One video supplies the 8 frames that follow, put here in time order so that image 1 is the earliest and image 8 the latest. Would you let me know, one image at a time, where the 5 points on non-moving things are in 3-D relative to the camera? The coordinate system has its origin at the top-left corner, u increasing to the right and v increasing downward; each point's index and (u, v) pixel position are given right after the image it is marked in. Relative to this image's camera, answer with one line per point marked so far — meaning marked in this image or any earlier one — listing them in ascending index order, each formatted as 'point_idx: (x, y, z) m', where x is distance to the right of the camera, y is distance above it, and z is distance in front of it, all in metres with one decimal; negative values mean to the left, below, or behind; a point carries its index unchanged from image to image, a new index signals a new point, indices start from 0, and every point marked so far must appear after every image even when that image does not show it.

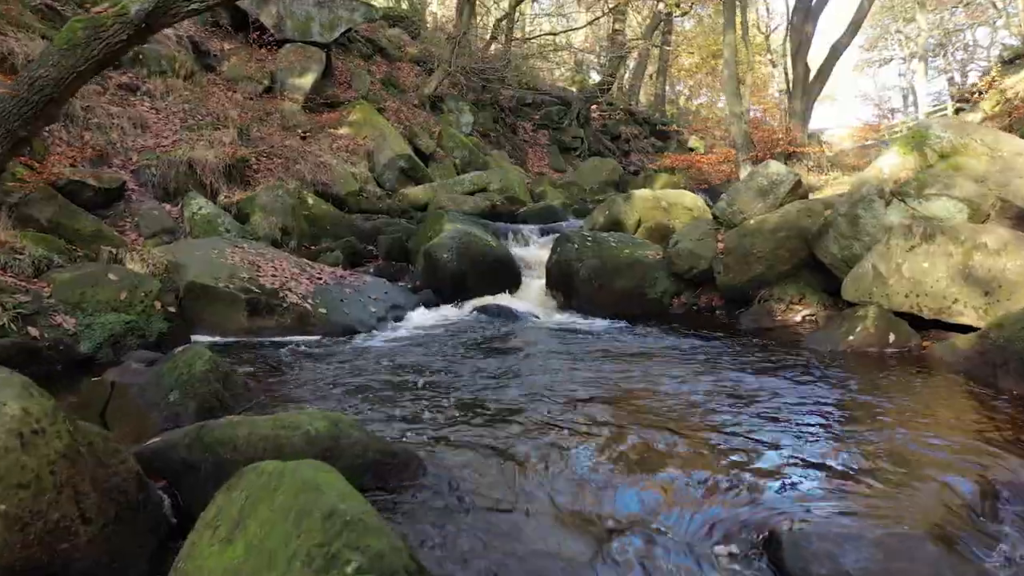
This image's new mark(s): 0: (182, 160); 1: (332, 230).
0: (-5.2, +2.0, +13.2) m
1: (-3.0, +1.0, +14.2) m
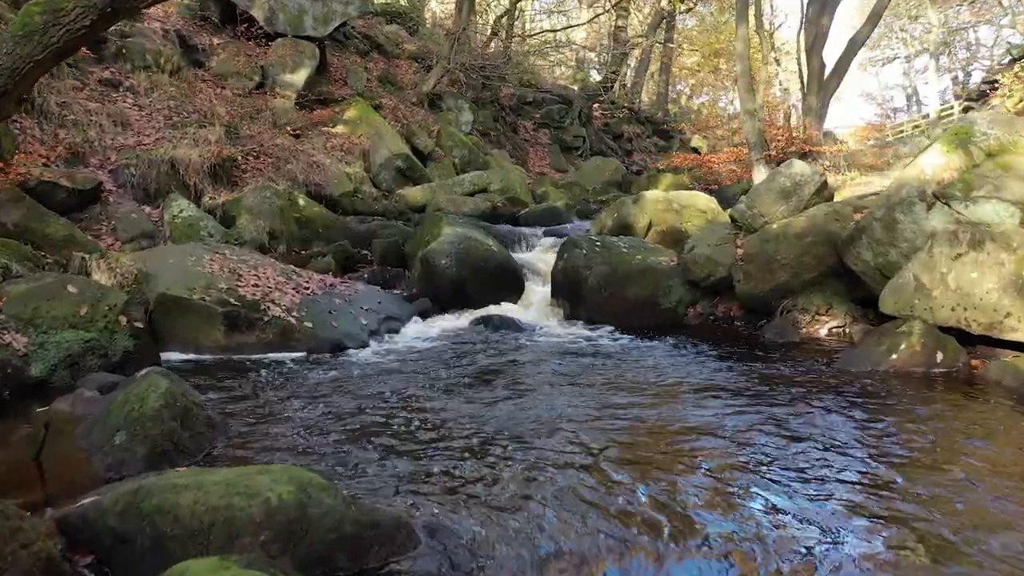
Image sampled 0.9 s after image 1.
0: (-5.2, +1.9, +12.4) m
1: (-3.0, +0.9, +13.4) m
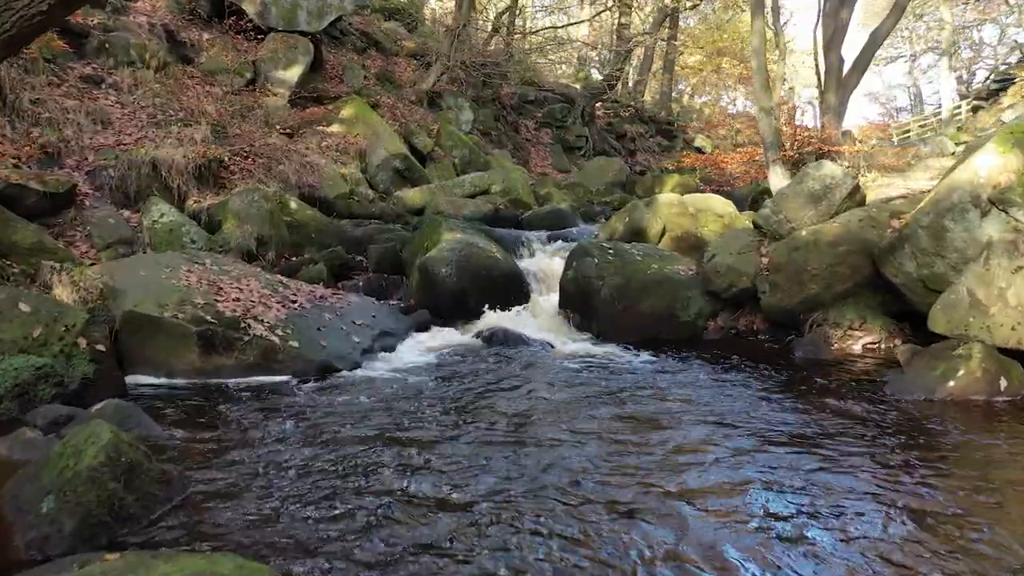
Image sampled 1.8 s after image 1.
0: (-5.1, +1.8, +11.6) m
1: (-2.9, +0.8, +12.6) m
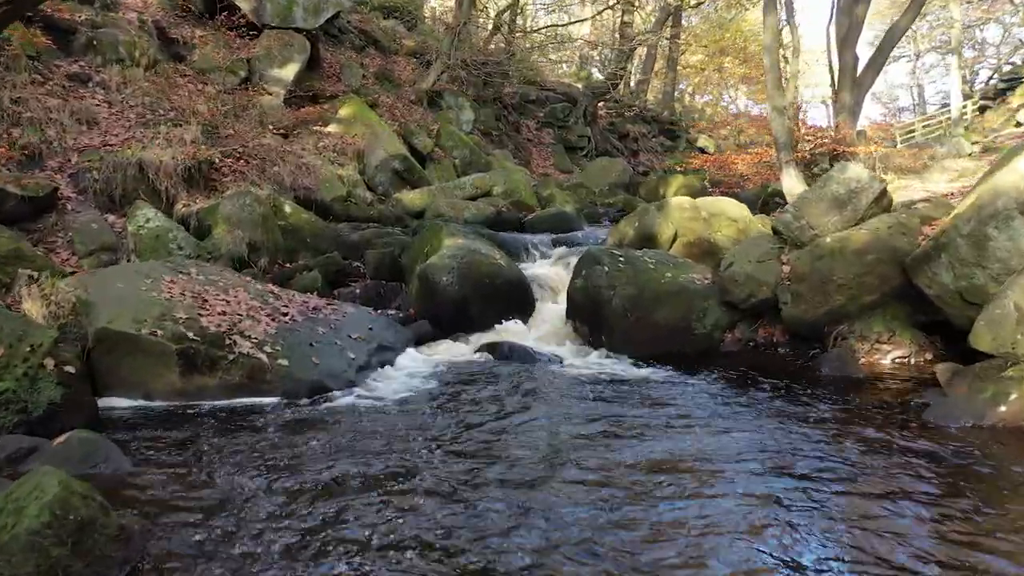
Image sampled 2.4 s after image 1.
0: (-5.1, +1.7, +11.1) m
1: (-2.9, +0.7, +12.1) m
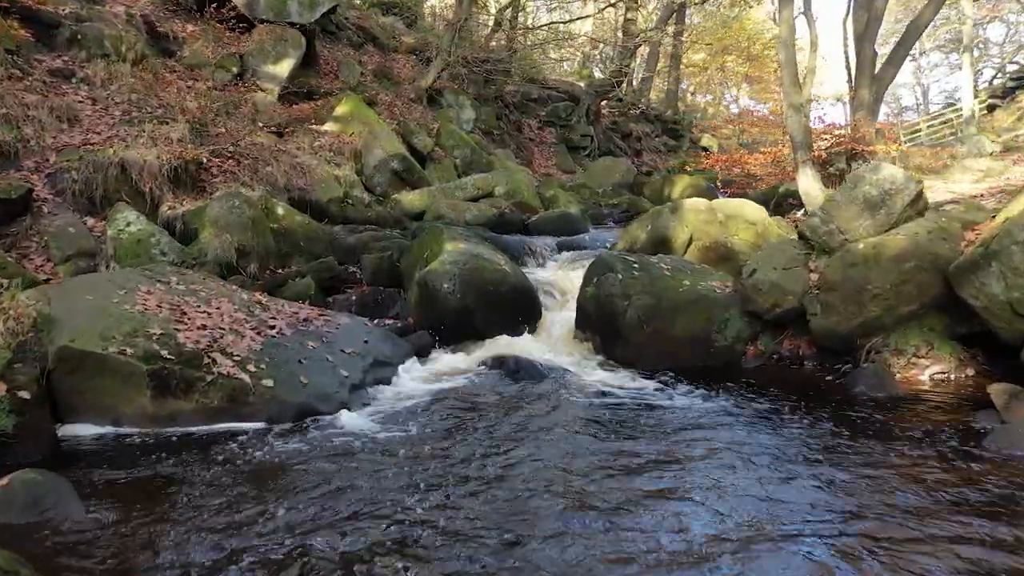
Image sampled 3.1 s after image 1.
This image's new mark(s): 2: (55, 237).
0: (-5.0, +1.6, +10.4) m
1: (-2.8, +0.6, +11.4) m
2: (-5.0, +0.6, +9.1) m
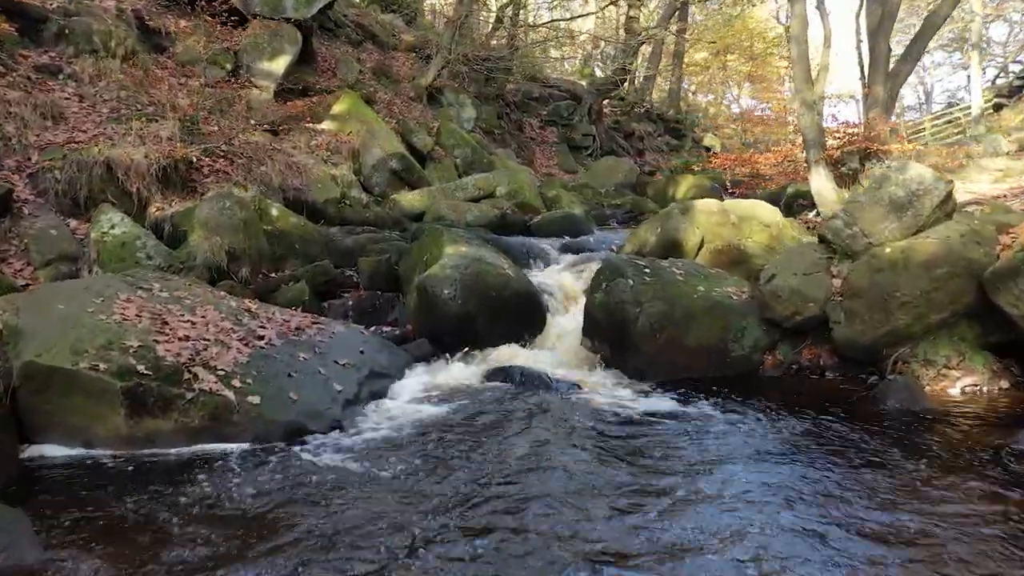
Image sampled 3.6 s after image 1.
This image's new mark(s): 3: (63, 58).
0: (-4.9, +1.5, +10.0) m
1: (-2.8, +0.5, +11.0) m
2: (-4.9, +0.5, +8.6) m
3: (-6.8, +3.5, +12.7) m
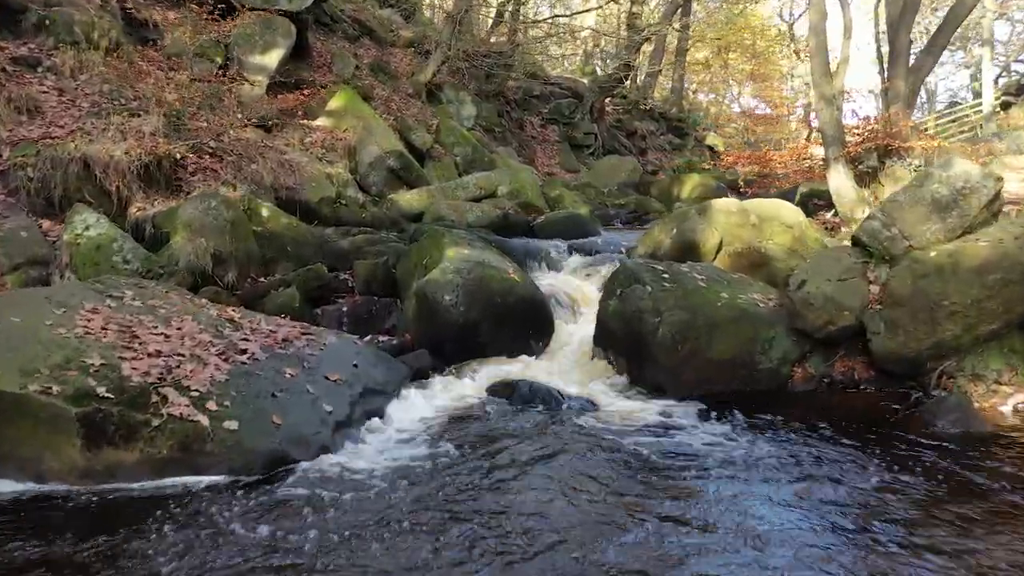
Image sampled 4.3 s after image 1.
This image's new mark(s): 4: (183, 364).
0: (-4.9, +1.5, +9.3) m
1: (-2.7, +0.5, +10.3) m
2: (-4.9, +0.4, +7.9) m
3: (-6.8, +3.4, +12.0) m
4: (-2.1, -0.5, +5.4) m
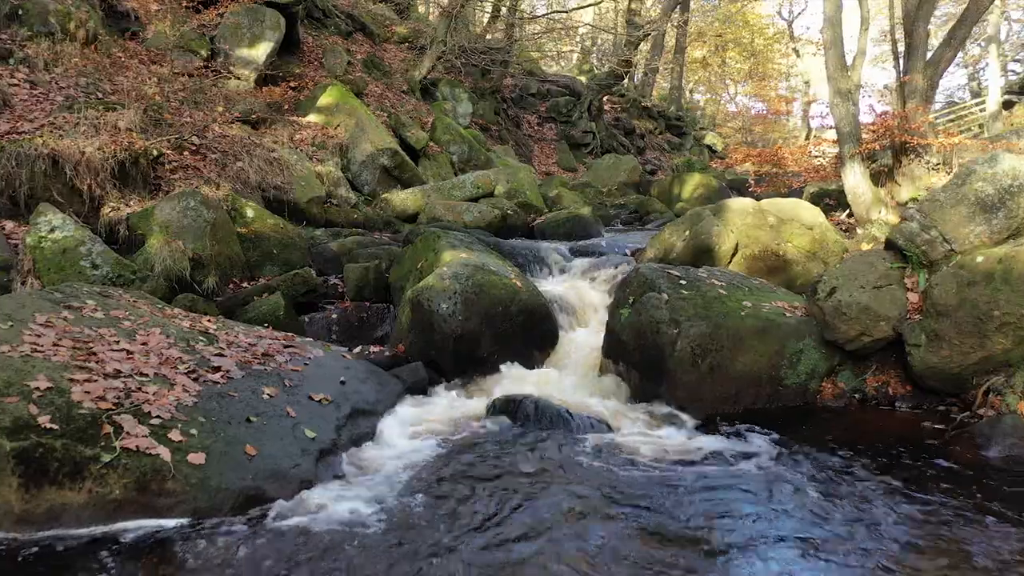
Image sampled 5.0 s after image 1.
0: (-4.9, +1.4, +8.6) m
1: (-2.7, +0.4, +9.7) m
2: (-4.8, +0.4, +7.3) m
3: (-6.8, +3.4, +11.3) m
4: (-2.1, -0.5, +4.8) m
